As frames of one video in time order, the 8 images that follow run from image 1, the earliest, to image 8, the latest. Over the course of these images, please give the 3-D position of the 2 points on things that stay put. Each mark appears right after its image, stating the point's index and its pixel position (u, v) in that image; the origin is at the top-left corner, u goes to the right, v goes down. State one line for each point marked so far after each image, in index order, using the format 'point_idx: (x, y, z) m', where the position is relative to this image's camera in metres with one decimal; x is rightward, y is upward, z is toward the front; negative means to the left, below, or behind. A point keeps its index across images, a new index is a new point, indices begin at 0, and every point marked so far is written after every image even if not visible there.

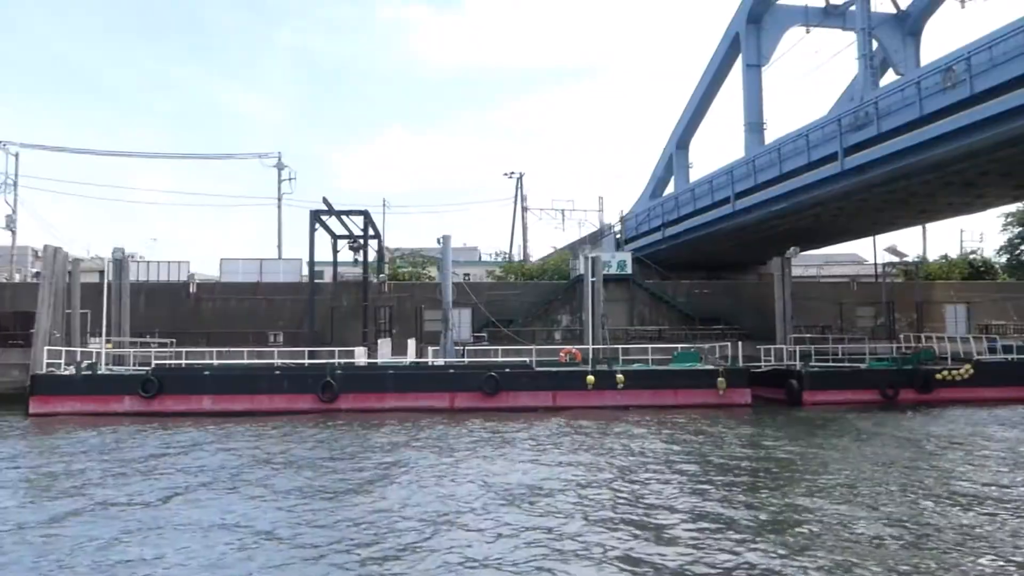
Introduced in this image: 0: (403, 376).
0: (-1.9, -1.6, +16.9) m
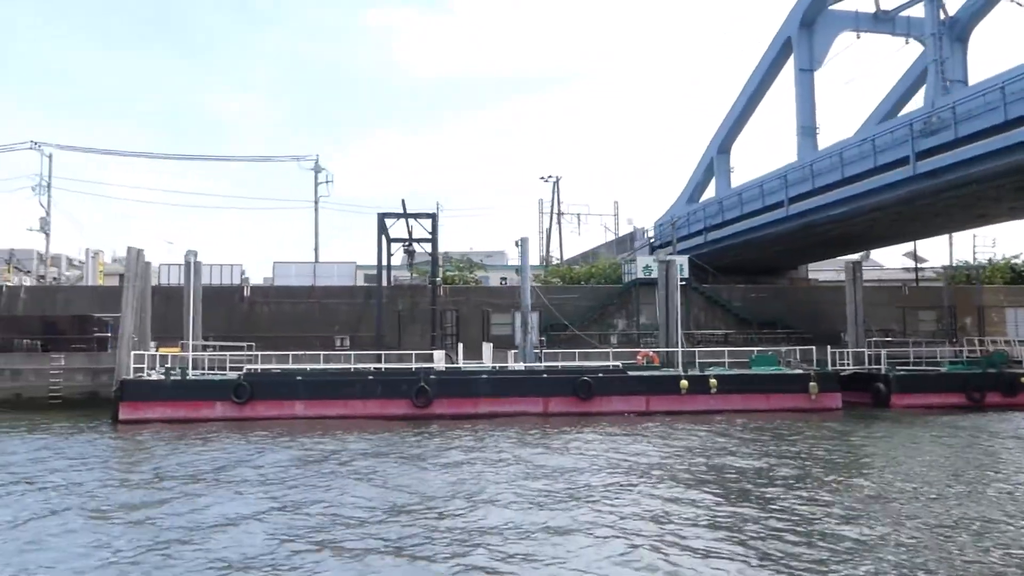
0: (-0.2, -1.7, +16.8) m
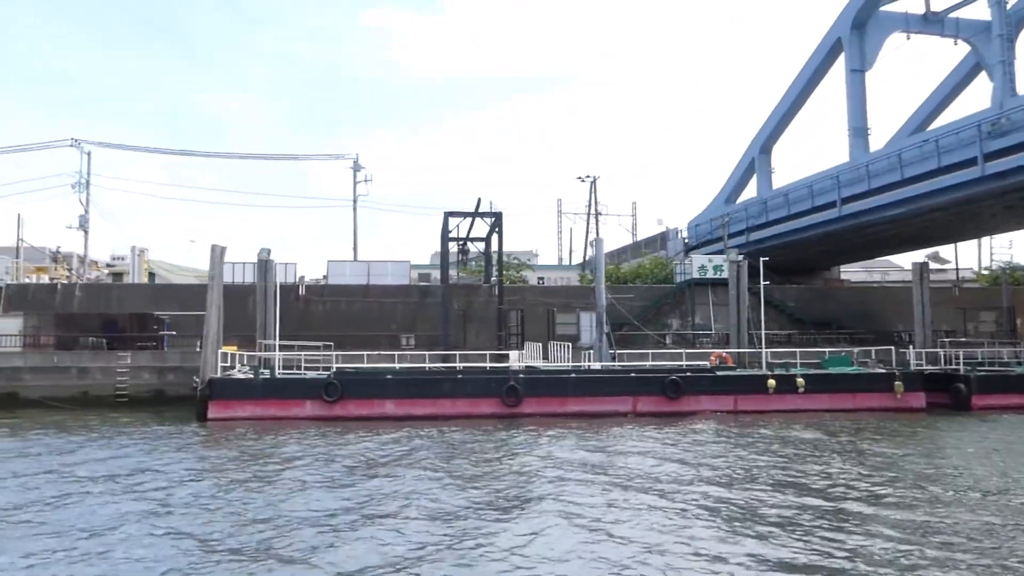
0: (+1.4, -1.7, +16.7) m
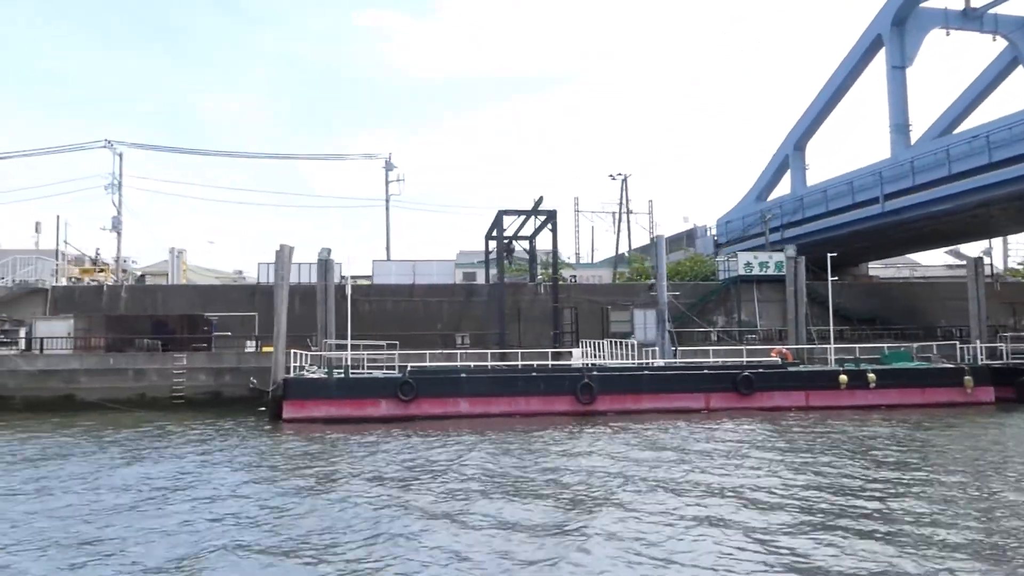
0: (+2.7, -1.6, +16.7) m
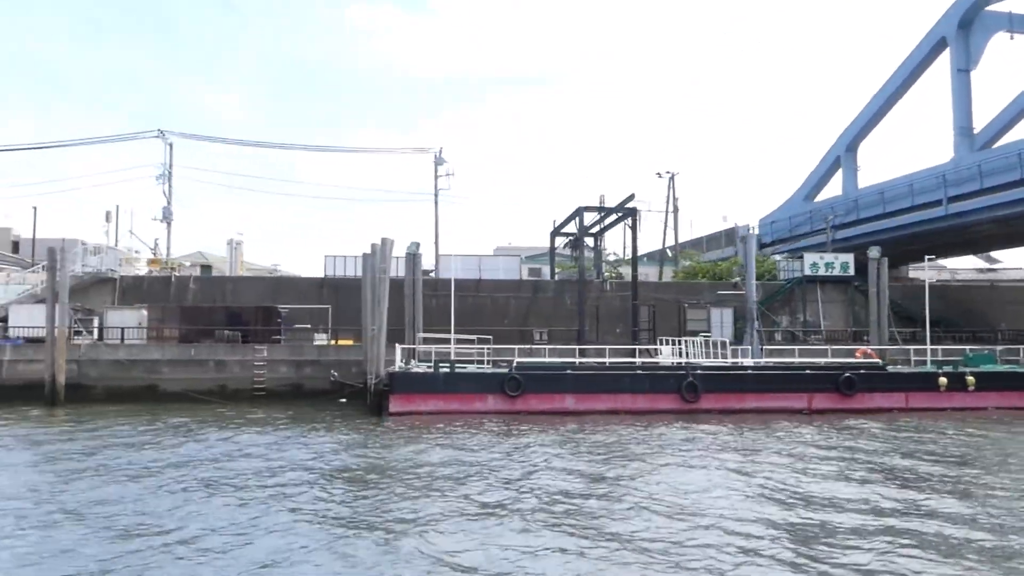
0: (+4.5, -1.6, +16.7) m
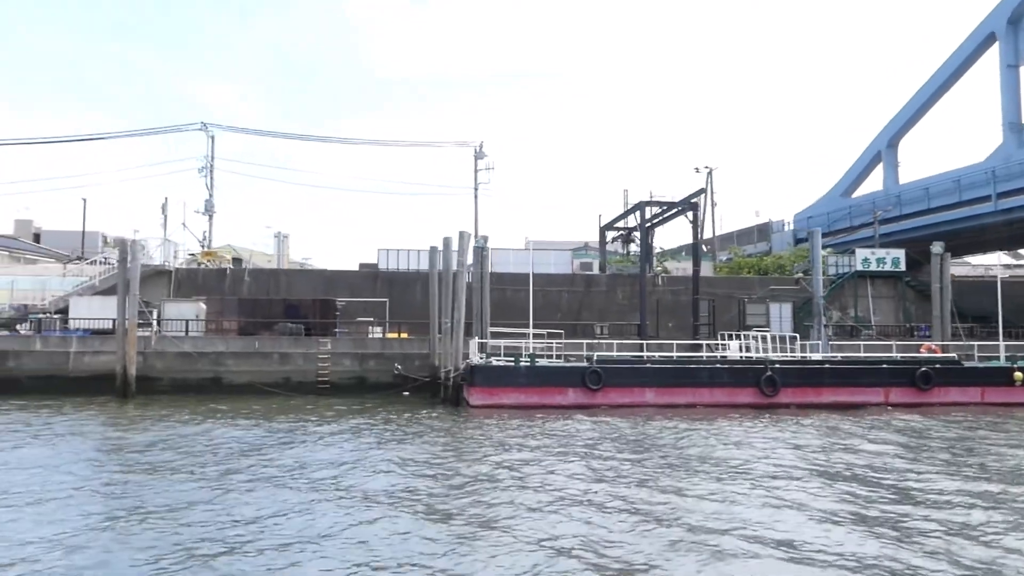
0: (+5.9, -1.5, +16.7) m
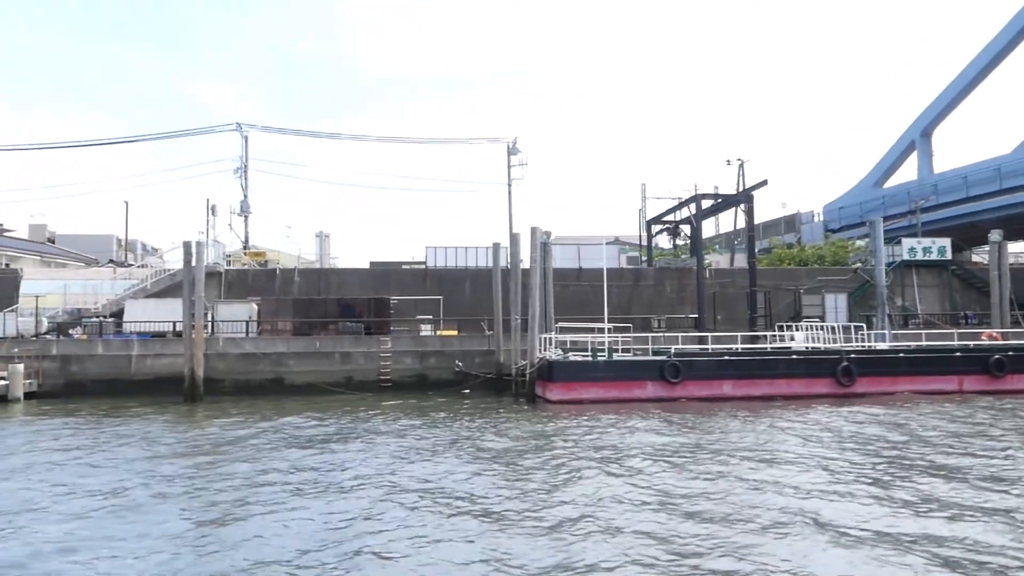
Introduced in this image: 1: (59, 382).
0: (+7.3, -1.3, +16.7) m
1: (-9.5, -2.0, +19.4) m
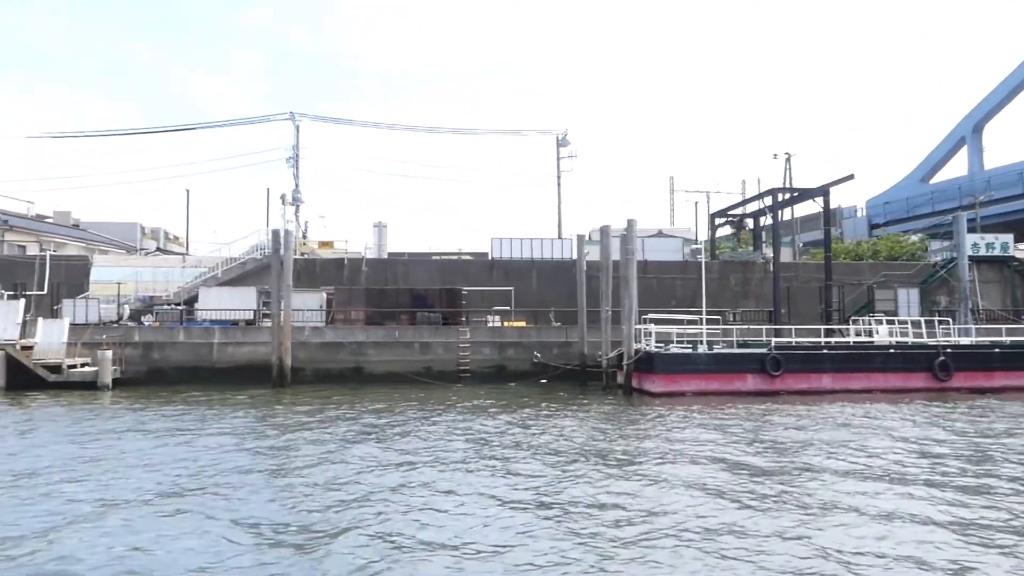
0: (+9.0, -1.2, +16.8) m
1: (-7.7, -1.7, +19.4) m
